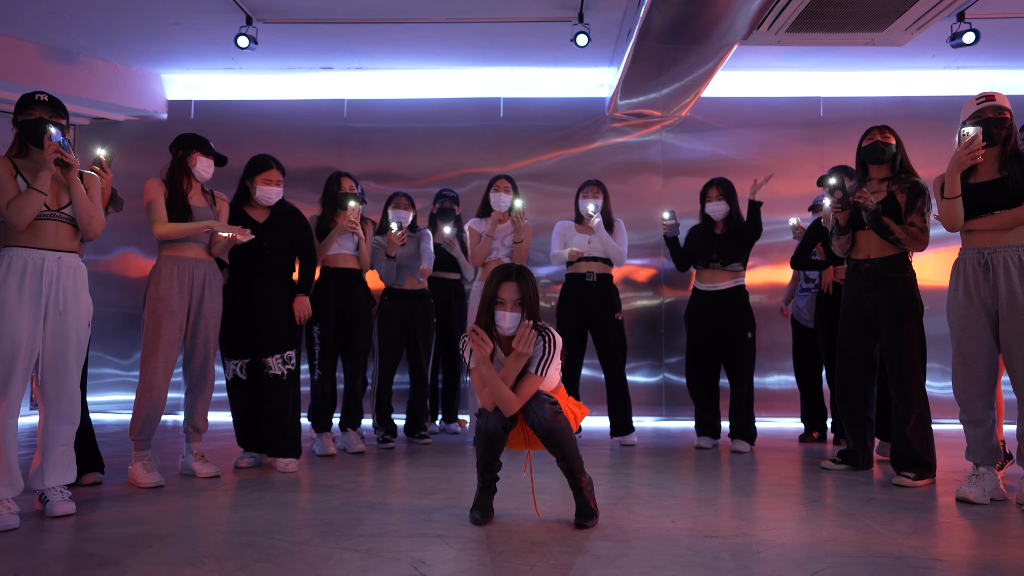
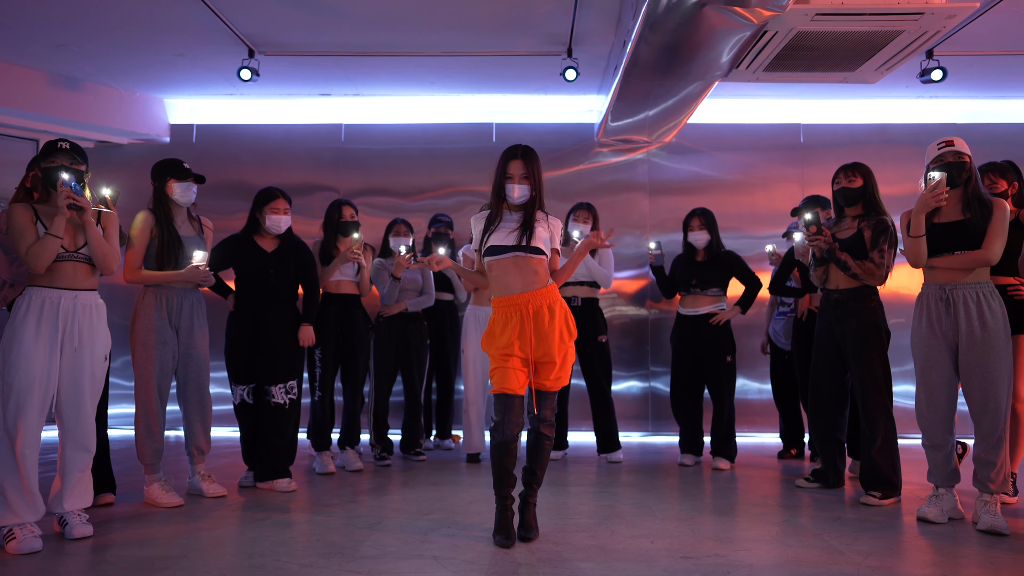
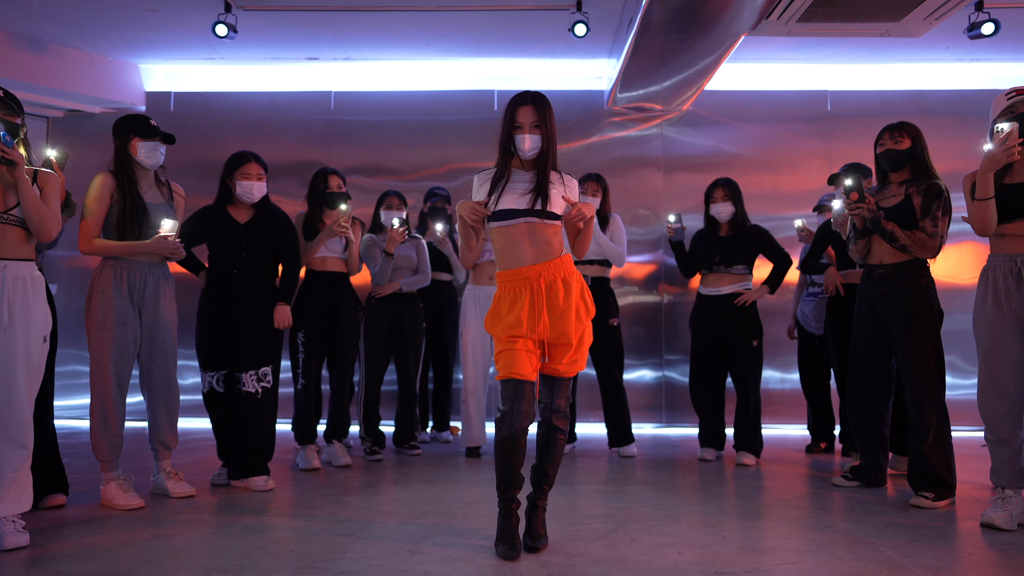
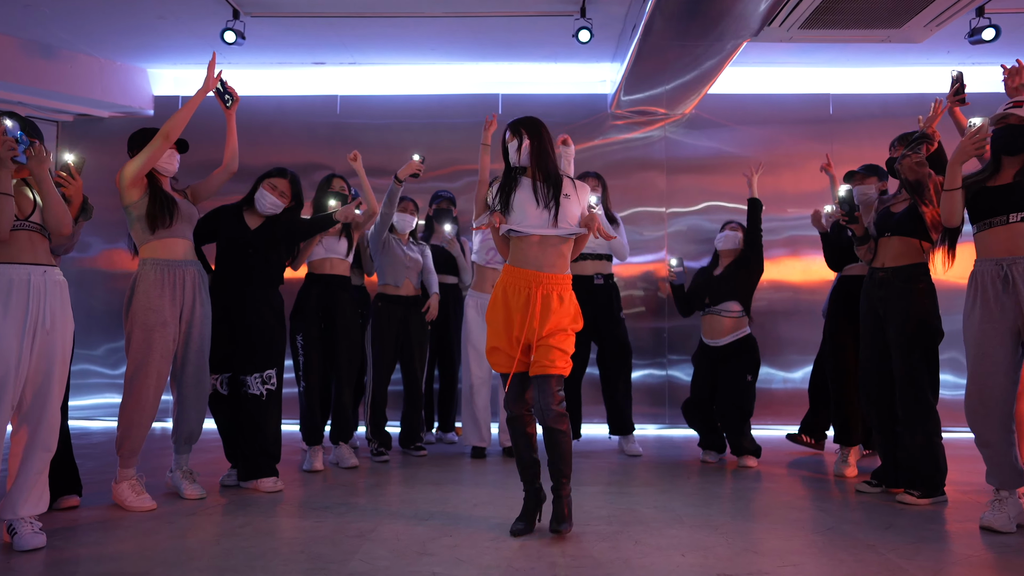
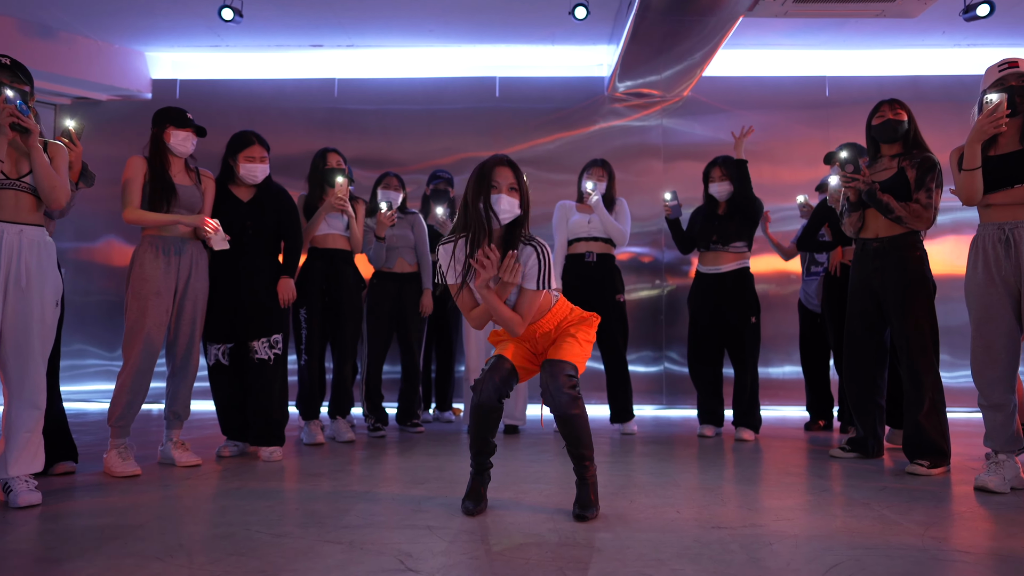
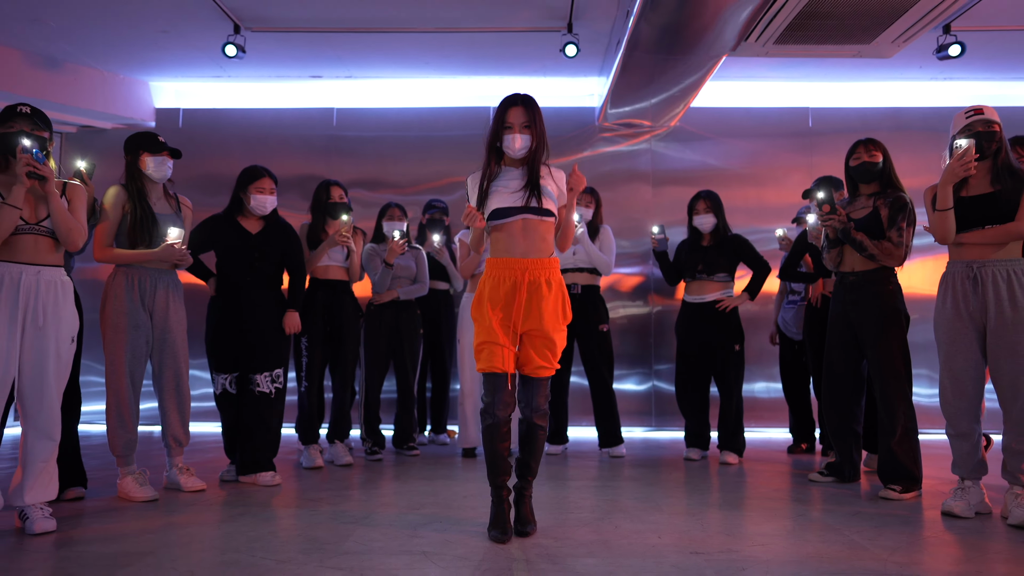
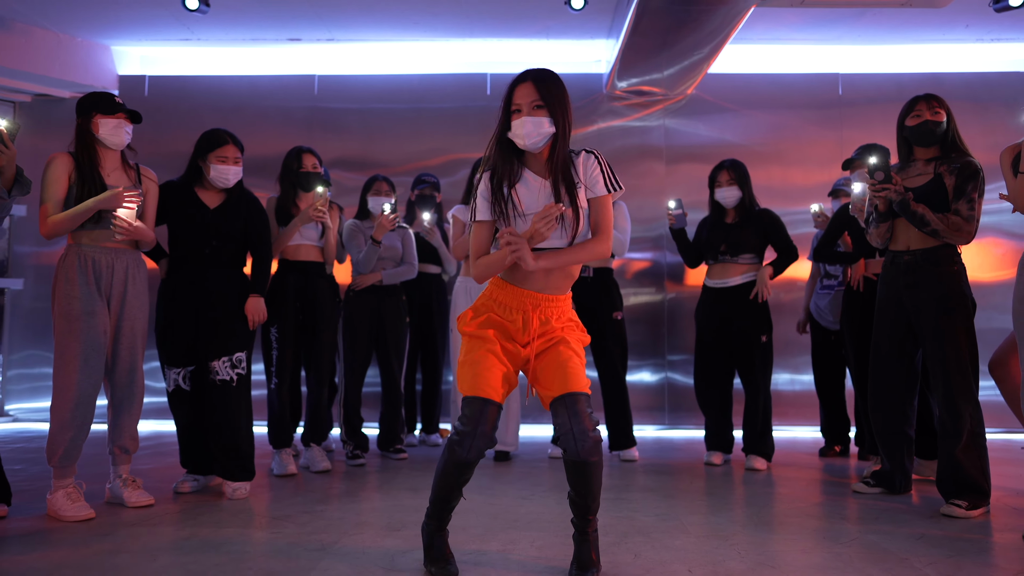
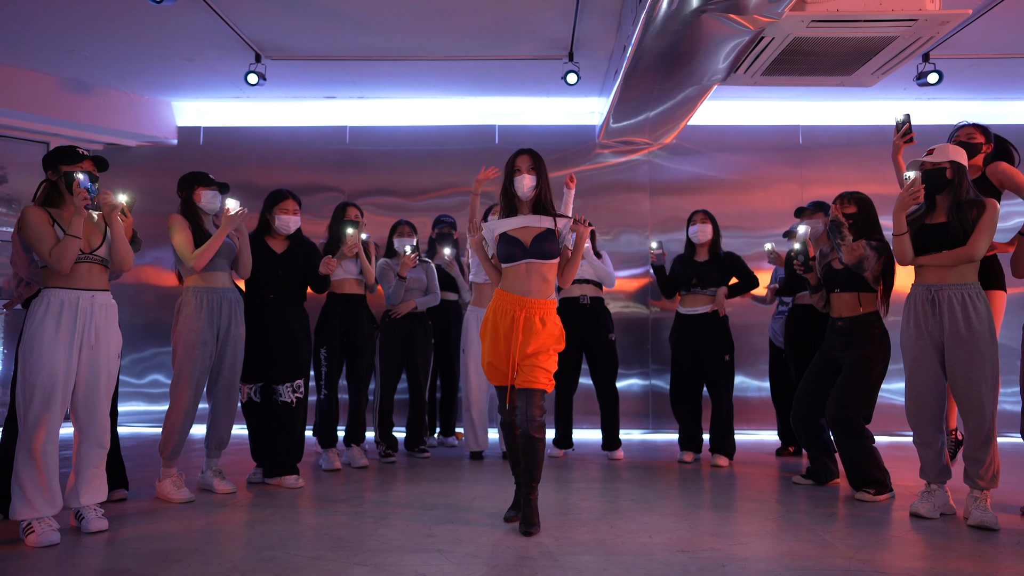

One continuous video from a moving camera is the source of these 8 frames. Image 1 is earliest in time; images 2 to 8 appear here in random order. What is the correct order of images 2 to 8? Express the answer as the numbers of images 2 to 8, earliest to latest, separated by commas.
5, 7, 6, 2, 3, 8, 4
